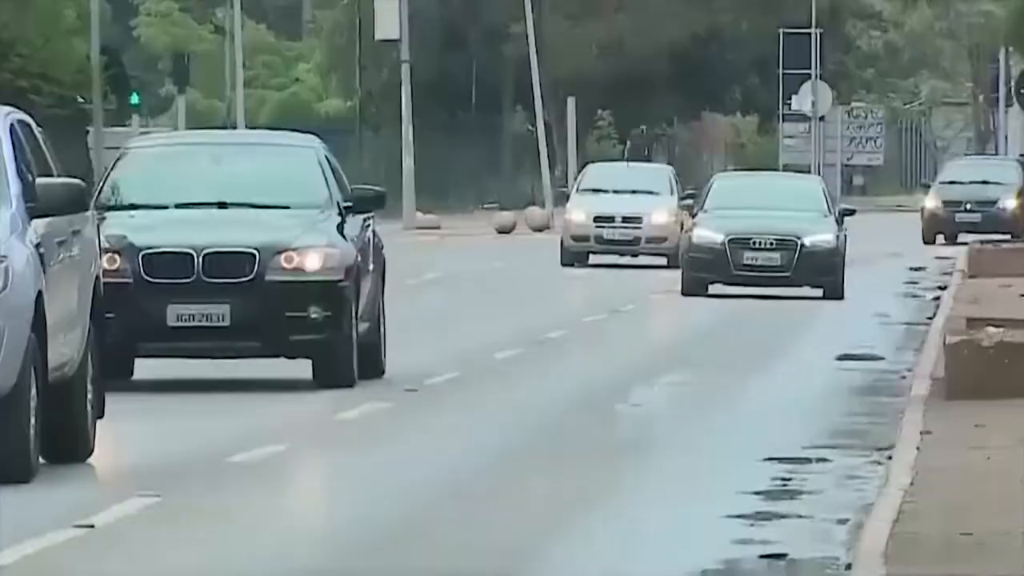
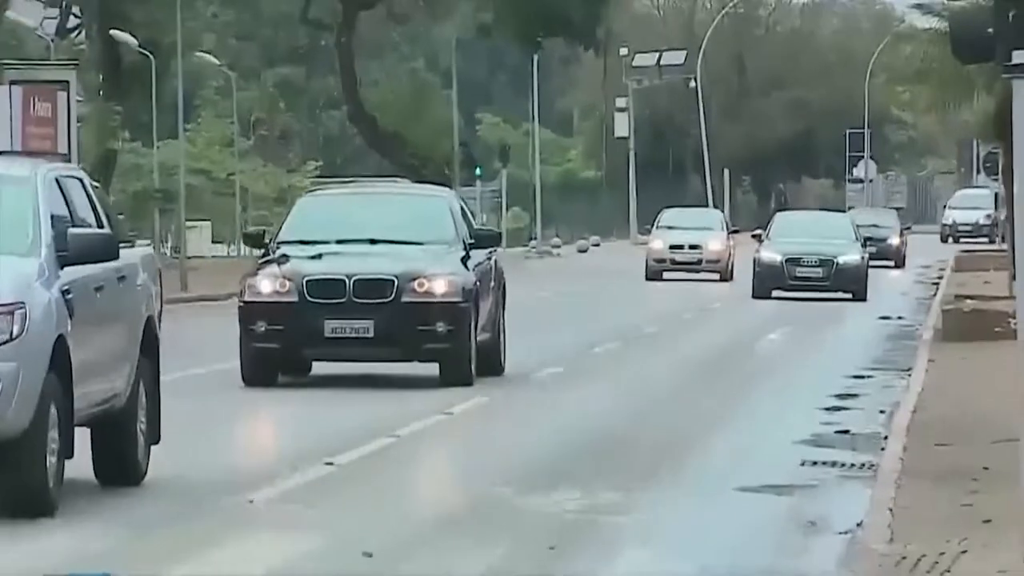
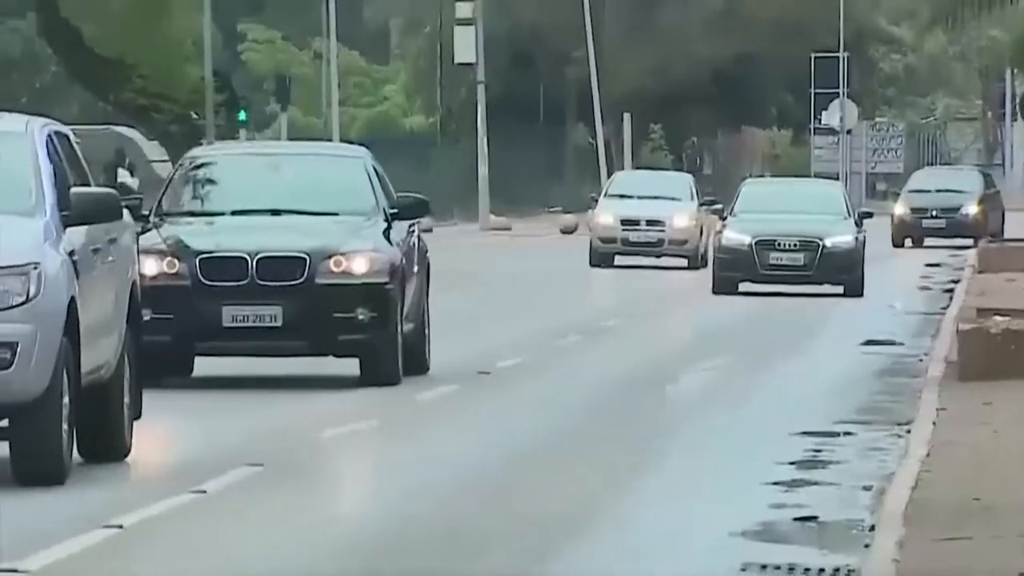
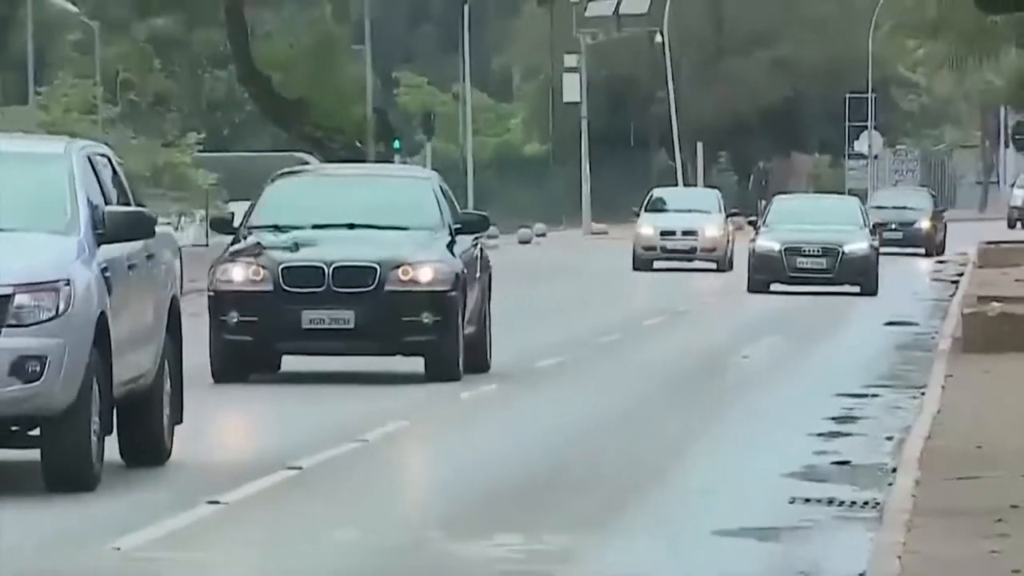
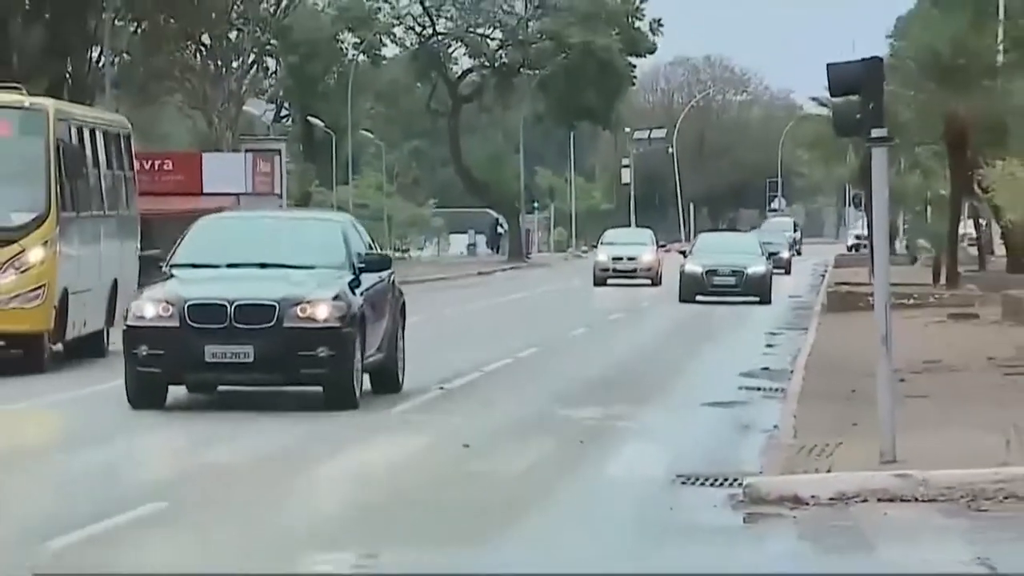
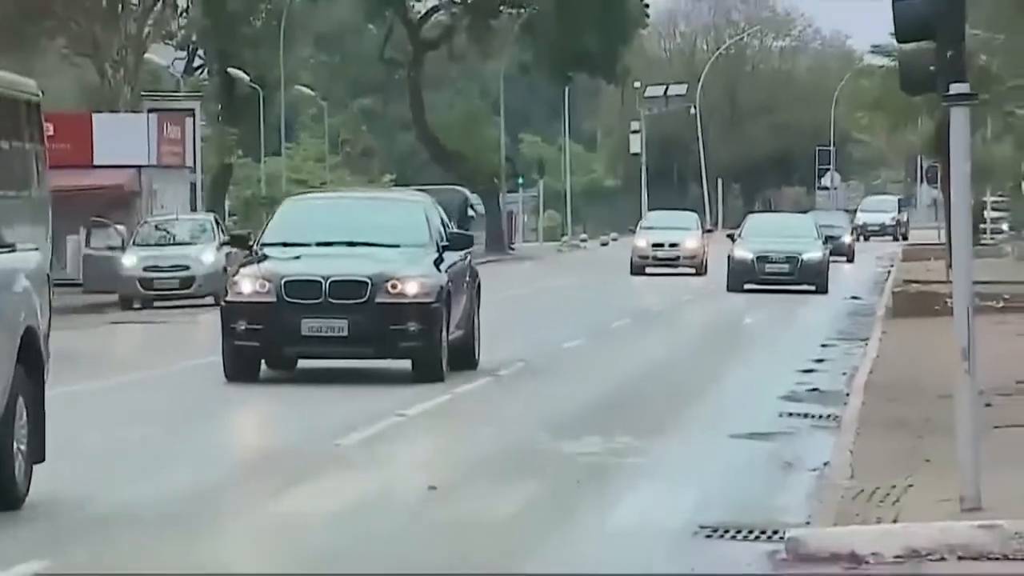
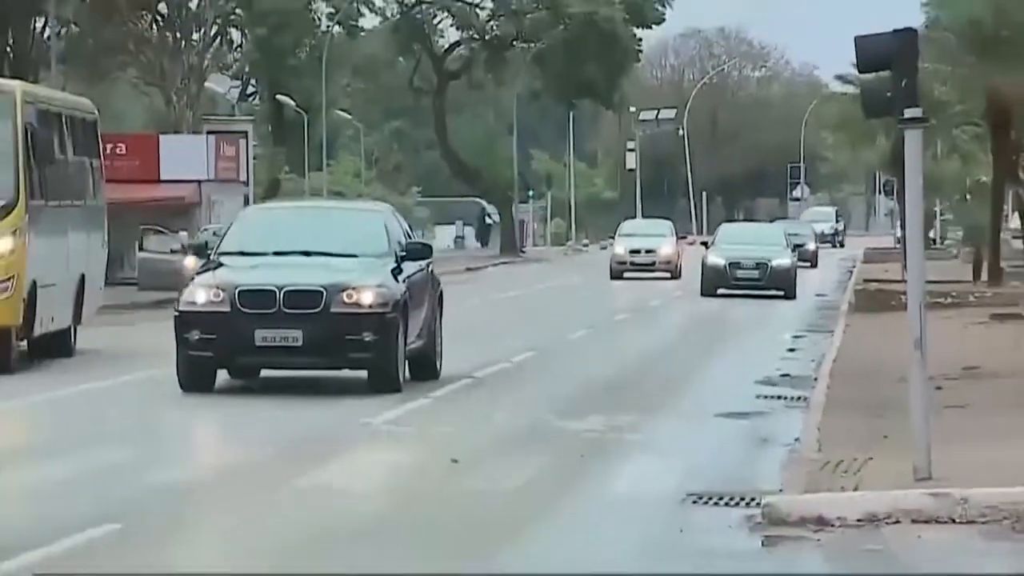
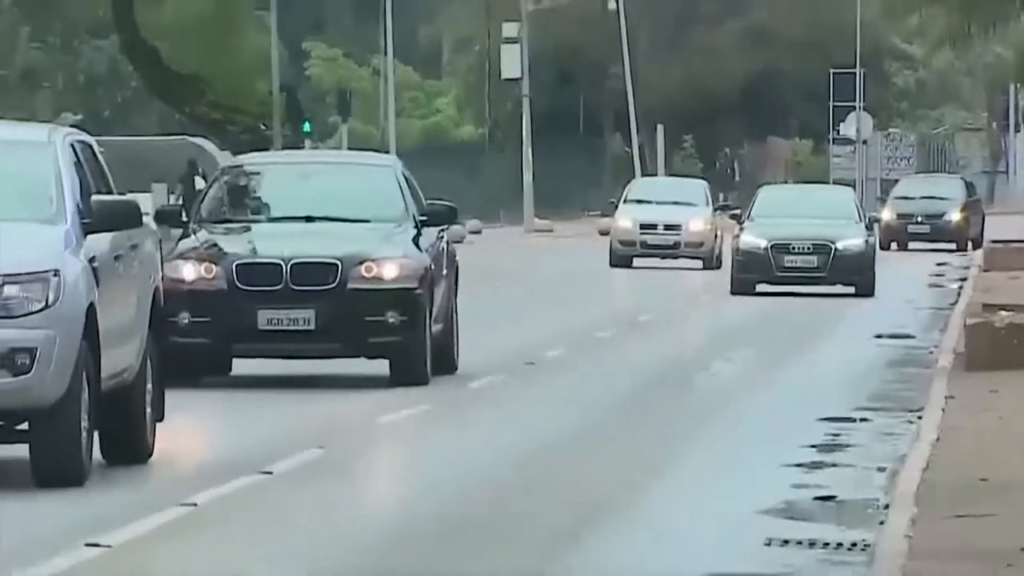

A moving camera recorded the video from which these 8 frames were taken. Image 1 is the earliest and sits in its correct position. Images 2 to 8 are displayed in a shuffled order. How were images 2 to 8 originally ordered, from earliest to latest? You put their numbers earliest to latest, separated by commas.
3, 8, 4, 2, 6, 7, 5
